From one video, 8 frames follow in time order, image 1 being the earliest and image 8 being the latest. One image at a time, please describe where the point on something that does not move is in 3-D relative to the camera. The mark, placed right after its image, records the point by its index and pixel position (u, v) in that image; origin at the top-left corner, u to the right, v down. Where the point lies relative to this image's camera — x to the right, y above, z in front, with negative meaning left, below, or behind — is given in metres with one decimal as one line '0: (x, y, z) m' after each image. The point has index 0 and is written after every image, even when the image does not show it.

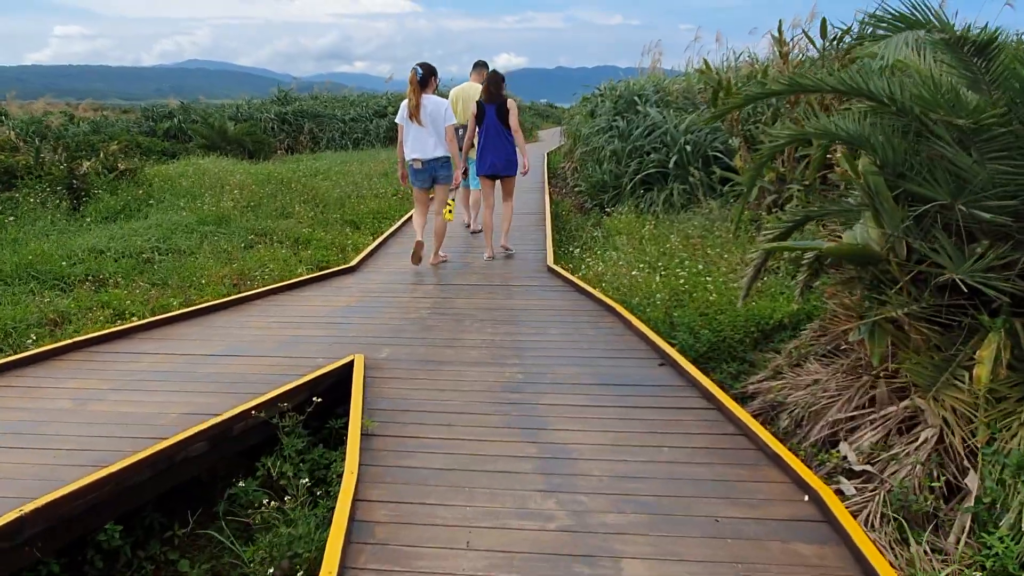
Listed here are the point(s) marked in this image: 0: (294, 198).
0: (-3.0, +1.2, +9.9) m
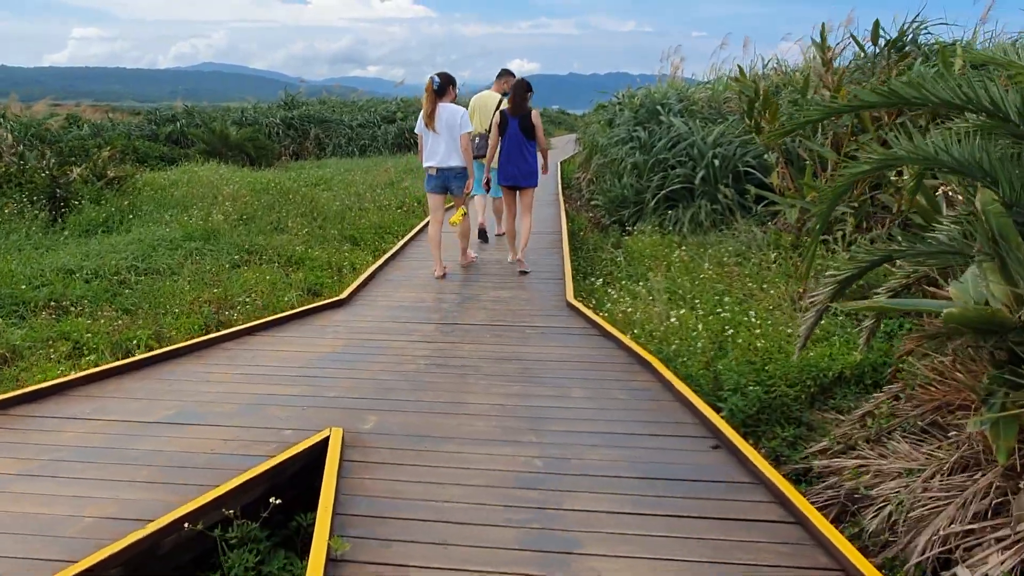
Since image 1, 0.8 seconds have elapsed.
0: (-2.8, +1.0, +9.2) m
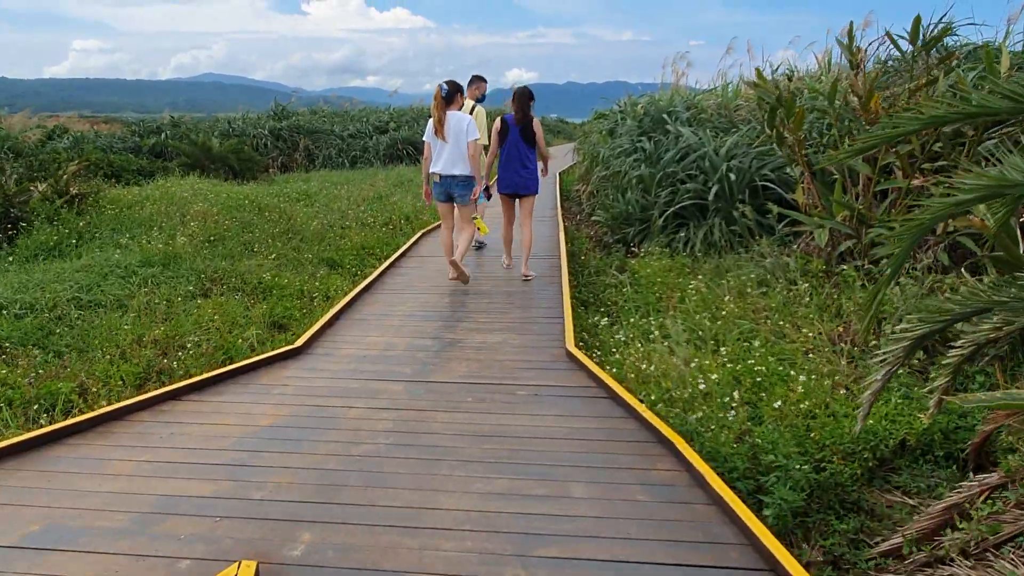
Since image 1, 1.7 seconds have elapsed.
0: (-2.9, +0.7, +8.5) m
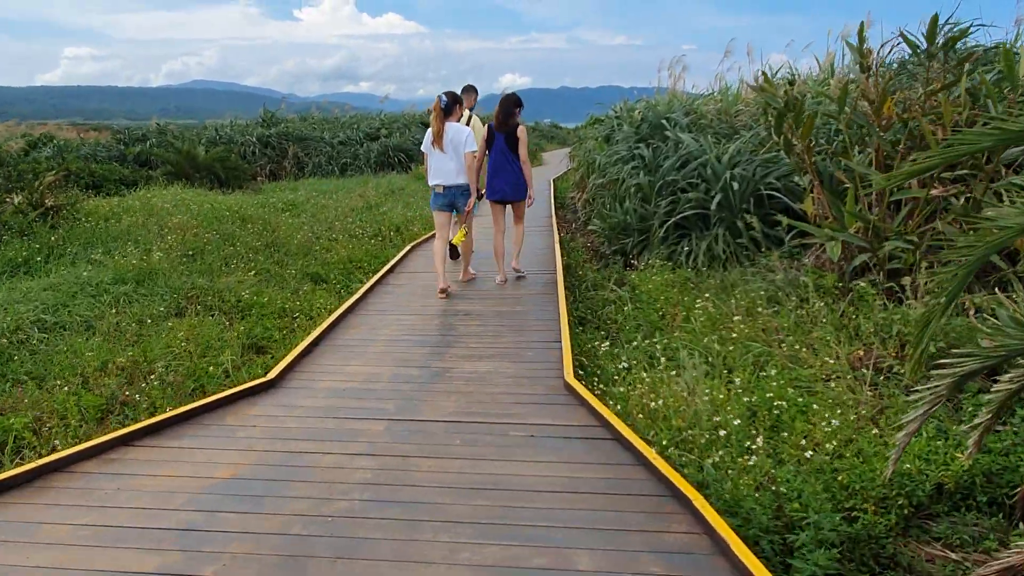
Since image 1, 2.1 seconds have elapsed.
0: (-3.0, +0.5, +8.1) m
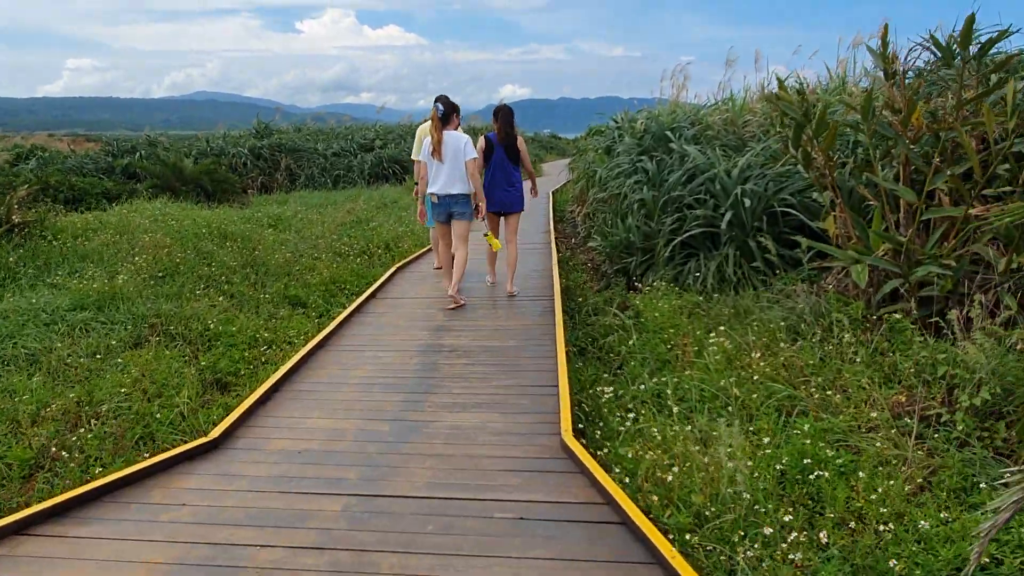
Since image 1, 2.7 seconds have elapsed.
0: (-3.0, +0.3, +7.6) m
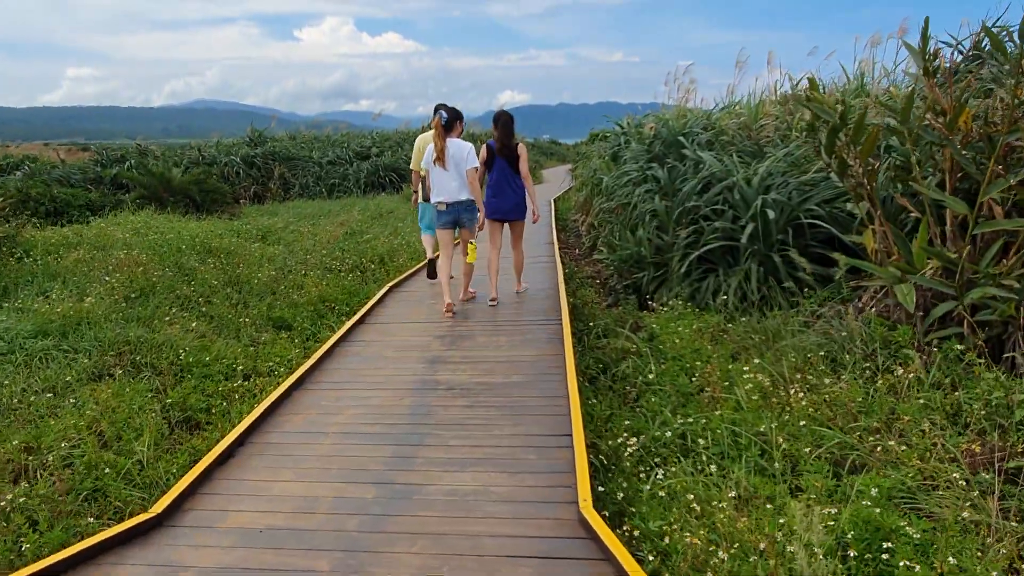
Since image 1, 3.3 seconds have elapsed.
0: (-3.0, +0.1, +7.1) m
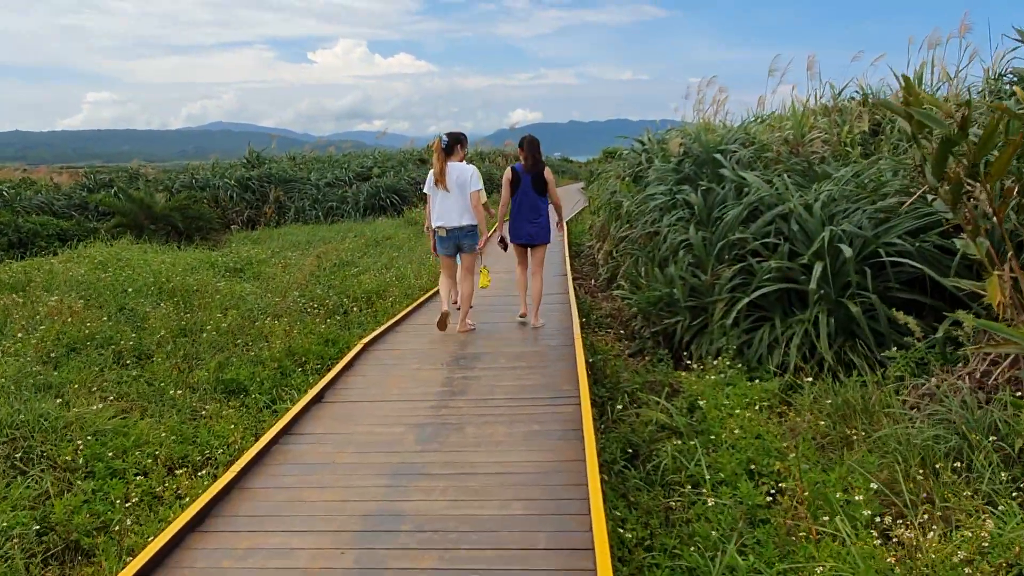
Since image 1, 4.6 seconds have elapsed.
0: (-3.0, -0.4, +5.9) m
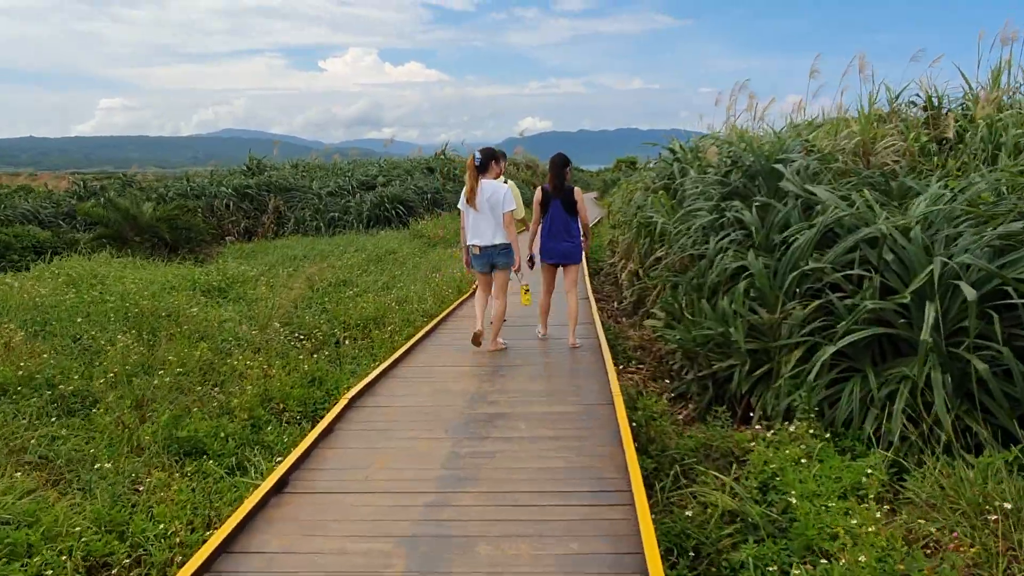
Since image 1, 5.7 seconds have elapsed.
0: (-2.8, -0.6, +5.0) m
